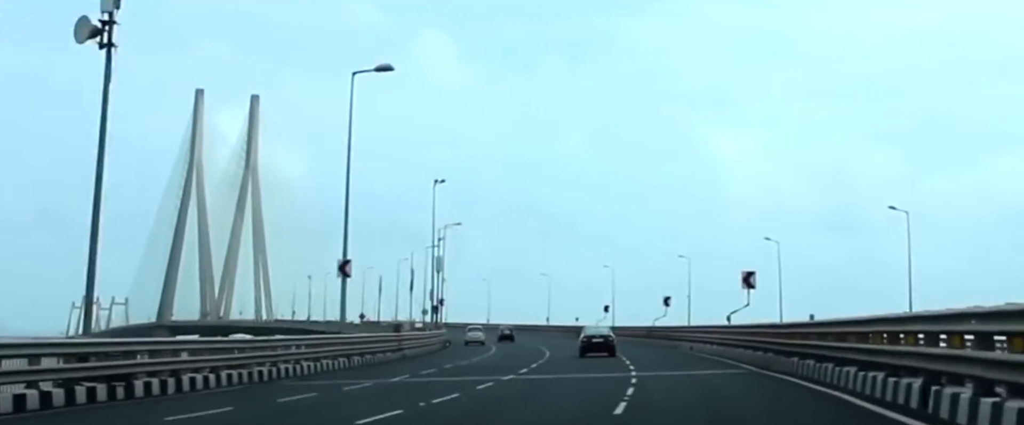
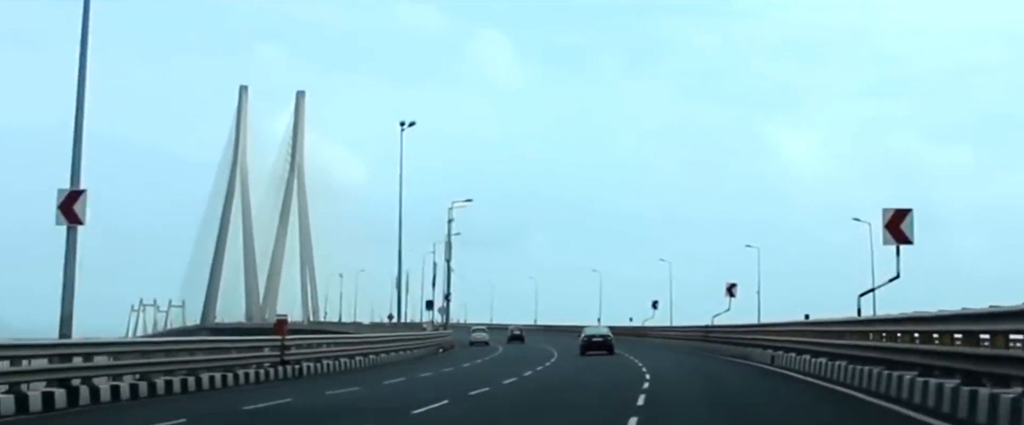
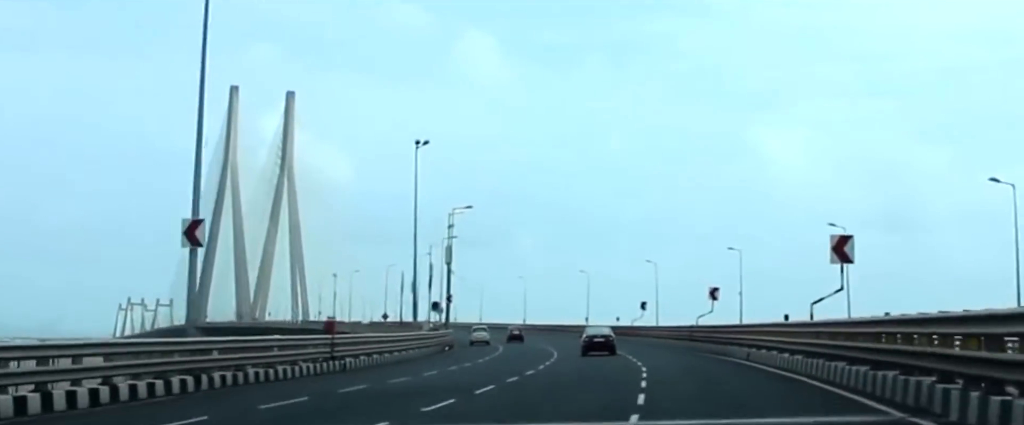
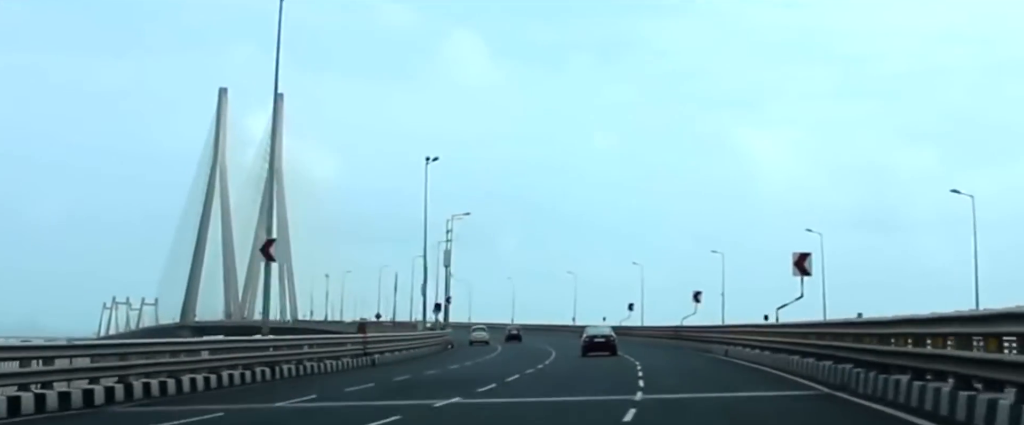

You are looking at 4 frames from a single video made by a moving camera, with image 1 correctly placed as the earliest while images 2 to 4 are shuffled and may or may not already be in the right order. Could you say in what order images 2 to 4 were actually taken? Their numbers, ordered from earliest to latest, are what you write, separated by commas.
4, 3, 2
